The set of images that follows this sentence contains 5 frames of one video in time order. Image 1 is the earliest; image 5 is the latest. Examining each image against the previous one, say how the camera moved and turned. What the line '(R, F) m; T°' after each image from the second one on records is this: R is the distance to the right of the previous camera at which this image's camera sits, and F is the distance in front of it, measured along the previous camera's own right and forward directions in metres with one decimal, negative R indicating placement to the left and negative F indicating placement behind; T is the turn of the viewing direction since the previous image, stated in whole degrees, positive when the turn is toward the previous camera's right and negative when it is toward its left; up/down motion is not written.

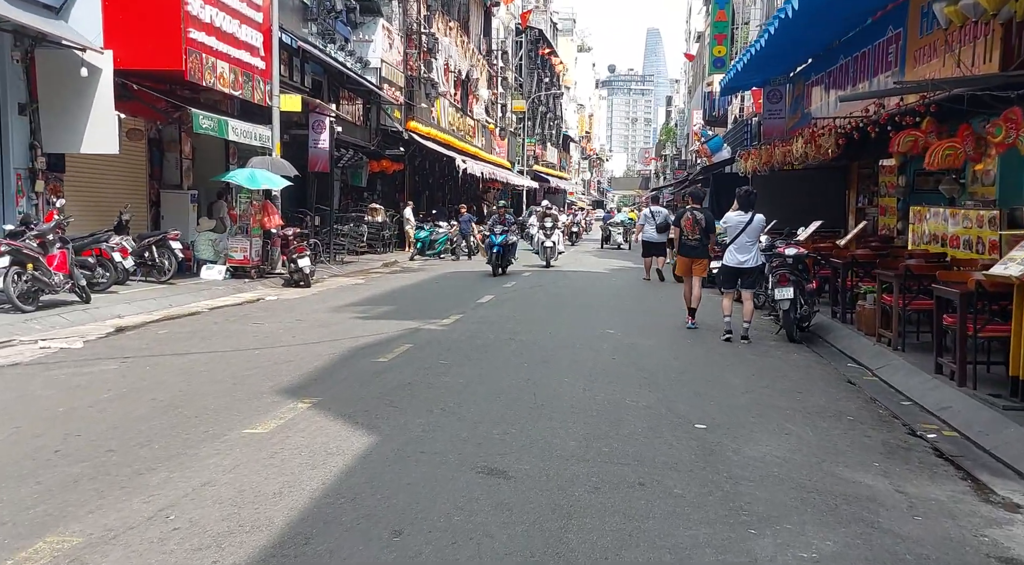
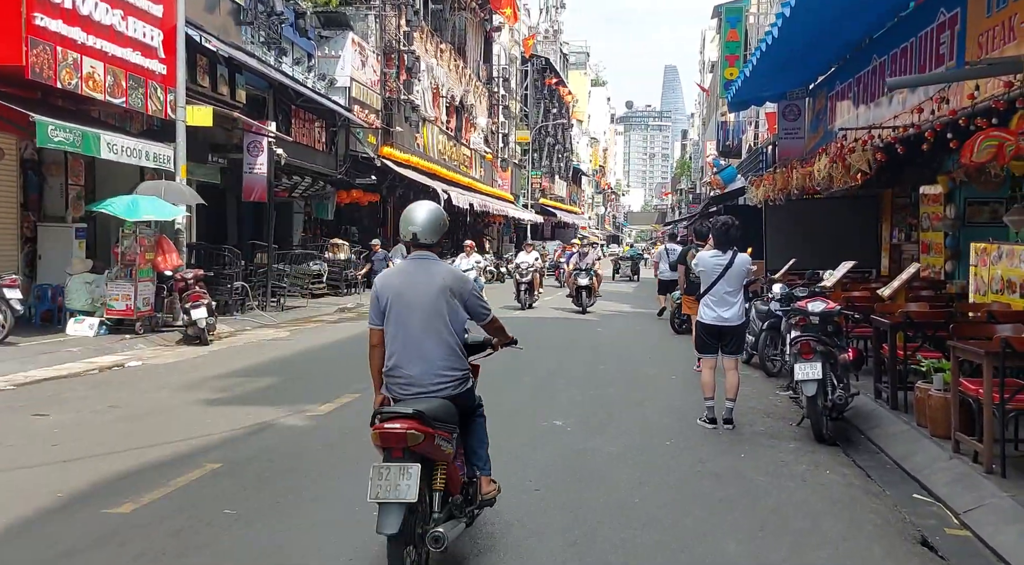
(+0.9, +3.0) m; -1°
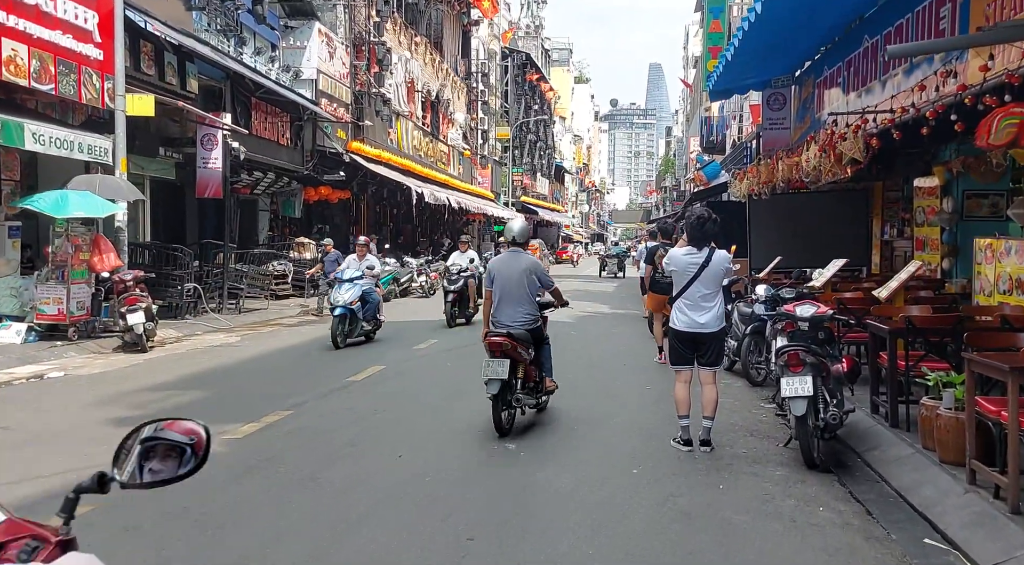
(+0.3, +0.9) m; +1°
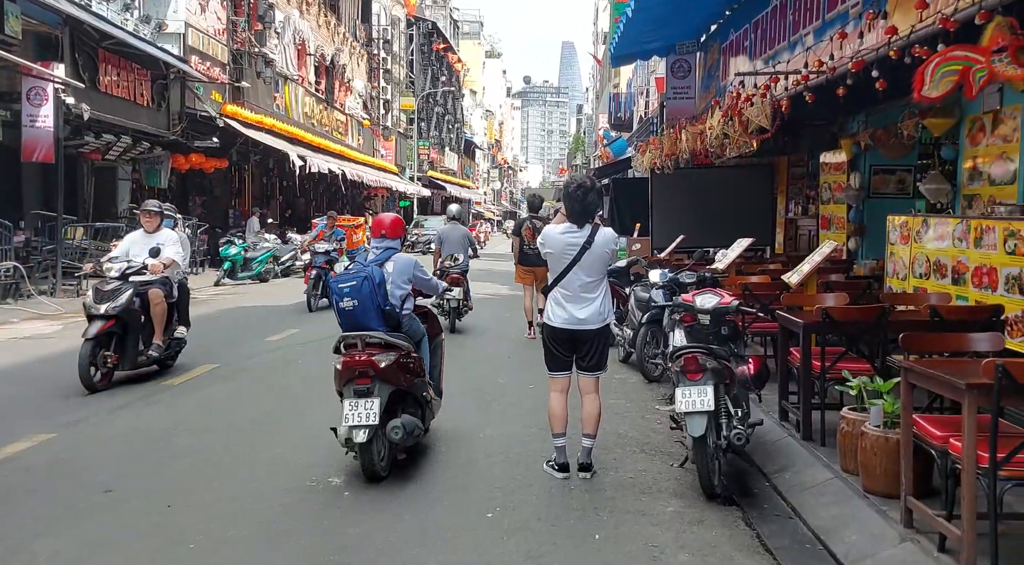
(+0.5, +1.4) m; +6°
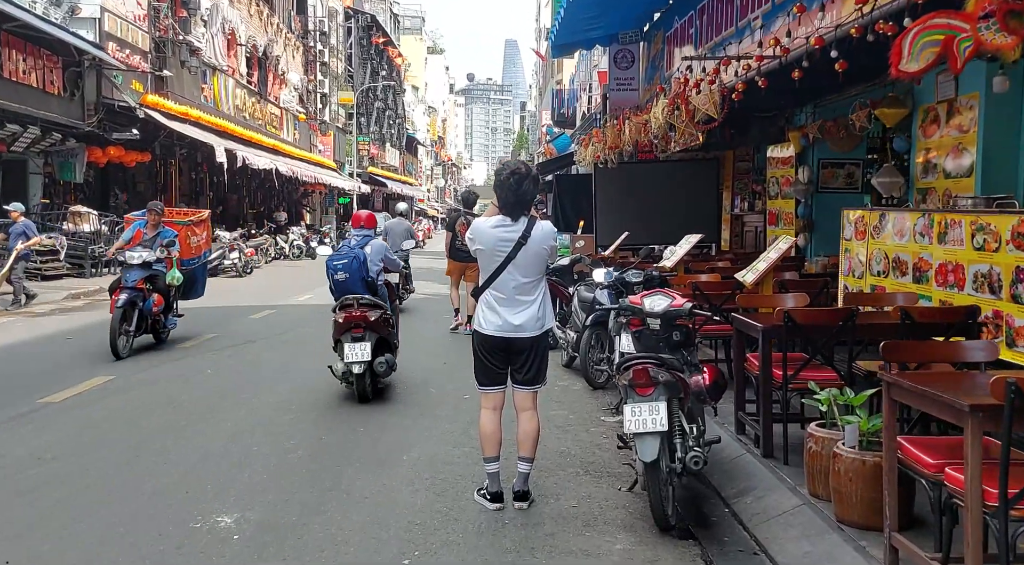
(+0.1, +0.7) m; +4°
